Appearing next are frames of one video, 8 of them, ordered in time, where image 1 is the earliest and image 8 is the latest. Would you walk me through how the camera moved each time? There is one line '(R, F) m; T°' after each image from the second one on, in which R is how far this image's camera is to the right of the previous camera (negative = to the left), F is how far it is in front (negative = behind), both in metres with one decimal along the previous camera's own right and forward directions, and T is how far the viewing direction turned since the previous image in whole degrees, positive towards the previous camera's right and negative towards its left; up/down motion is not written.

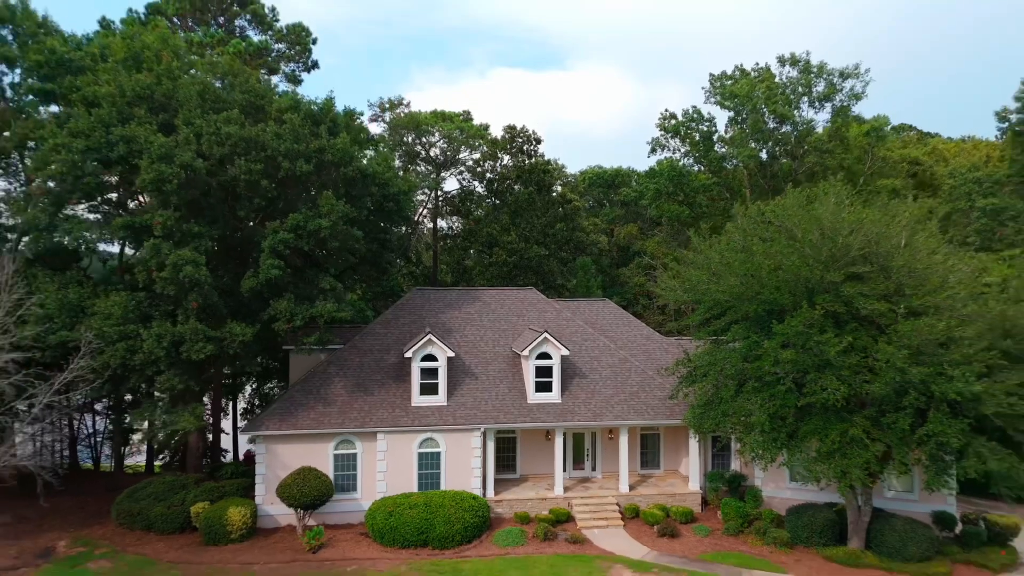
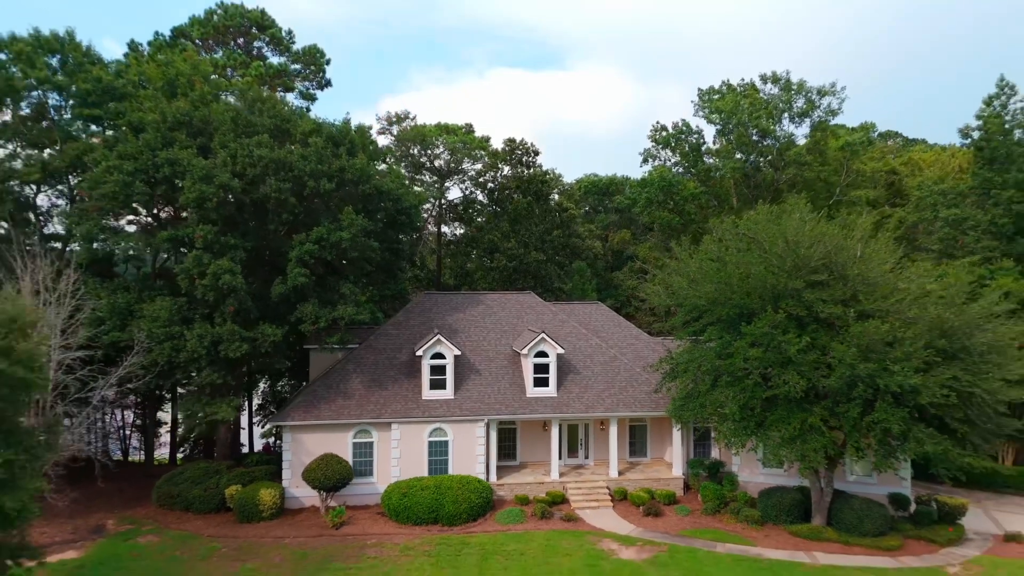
(-0.1, -1.9) m; 0°
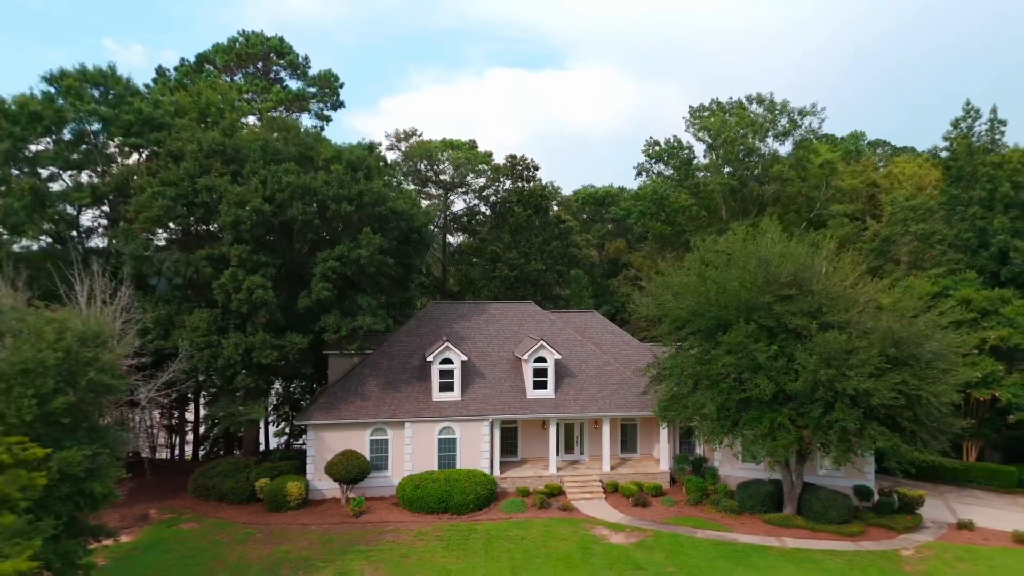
(-0.1, -2.0) m; 0°
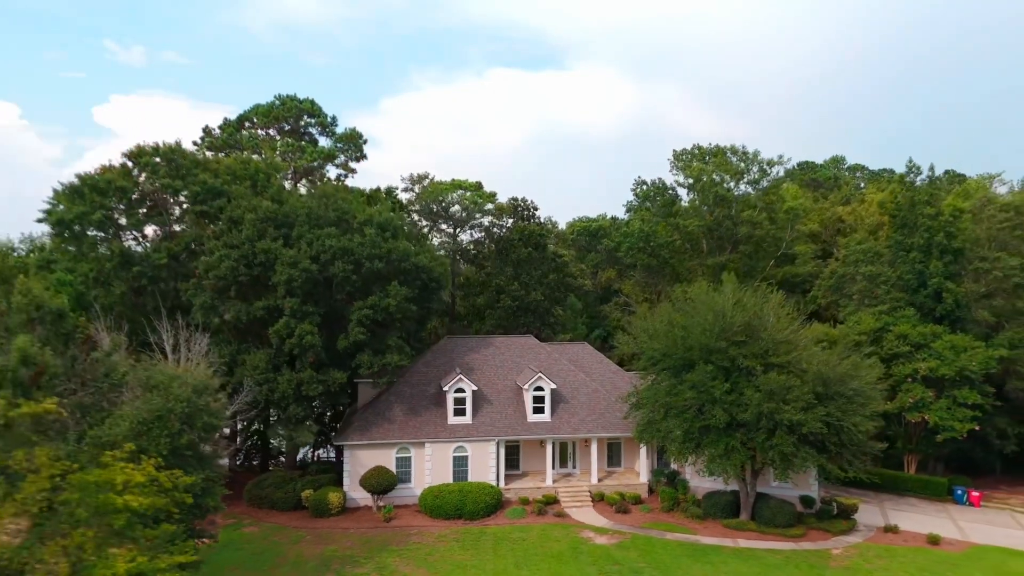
(-0.1, -4.1) m; 0°
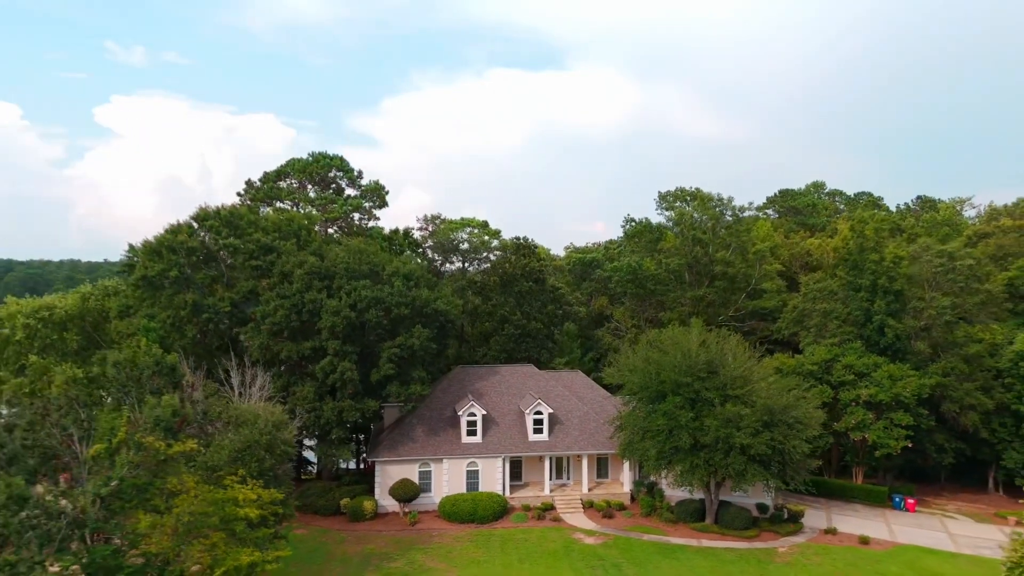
(-0.2, -4.8) m; 0°
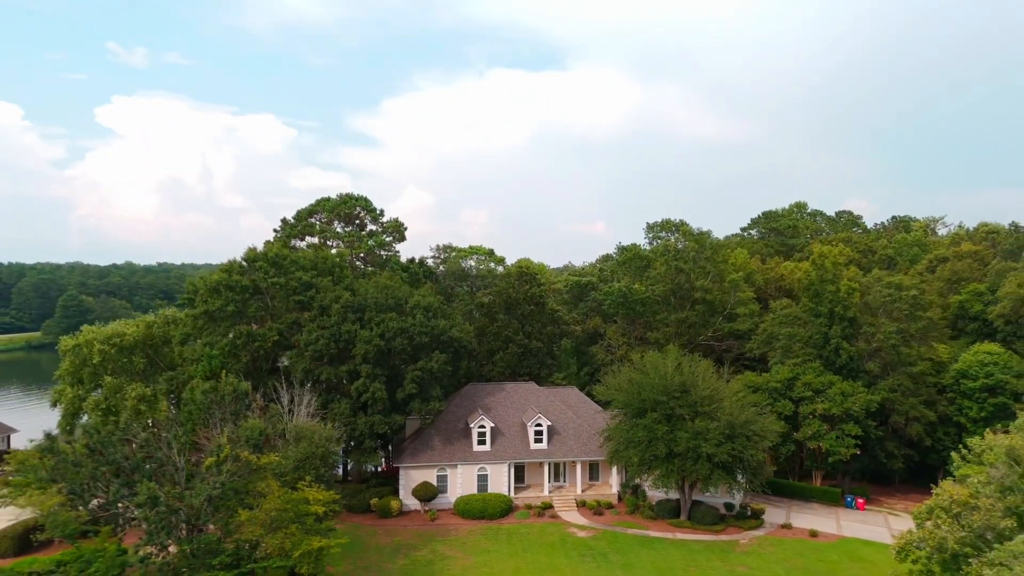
(-0.2, -5.1) m; 0°
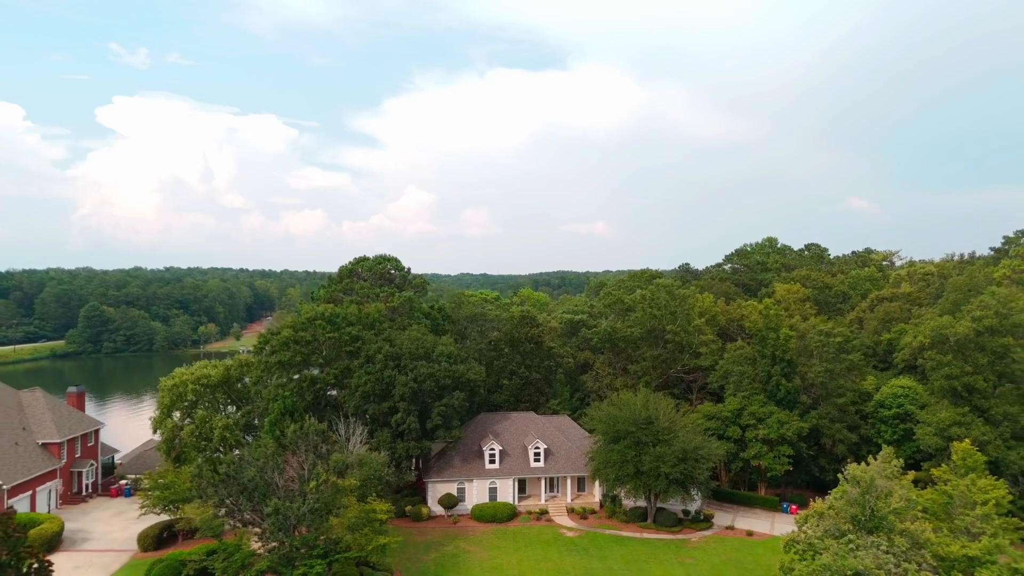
(-0.2, -9.5) m; 0°
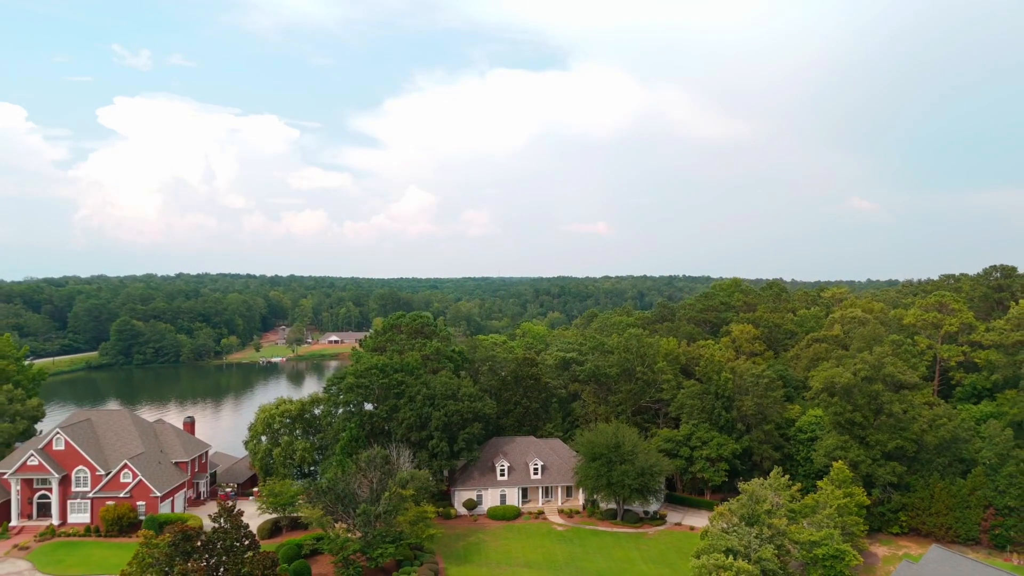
(-0.4, -15.3) m; 0°
